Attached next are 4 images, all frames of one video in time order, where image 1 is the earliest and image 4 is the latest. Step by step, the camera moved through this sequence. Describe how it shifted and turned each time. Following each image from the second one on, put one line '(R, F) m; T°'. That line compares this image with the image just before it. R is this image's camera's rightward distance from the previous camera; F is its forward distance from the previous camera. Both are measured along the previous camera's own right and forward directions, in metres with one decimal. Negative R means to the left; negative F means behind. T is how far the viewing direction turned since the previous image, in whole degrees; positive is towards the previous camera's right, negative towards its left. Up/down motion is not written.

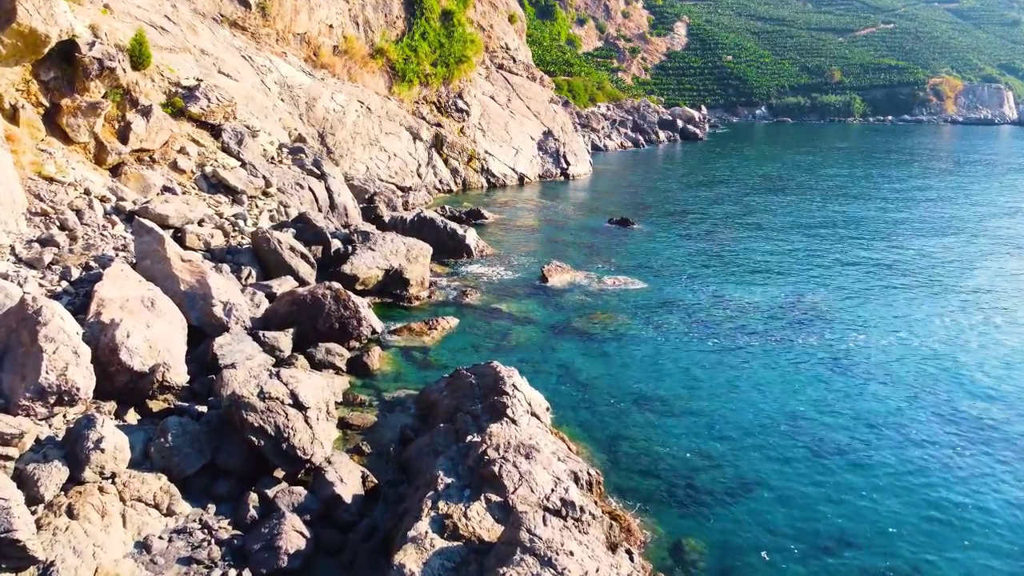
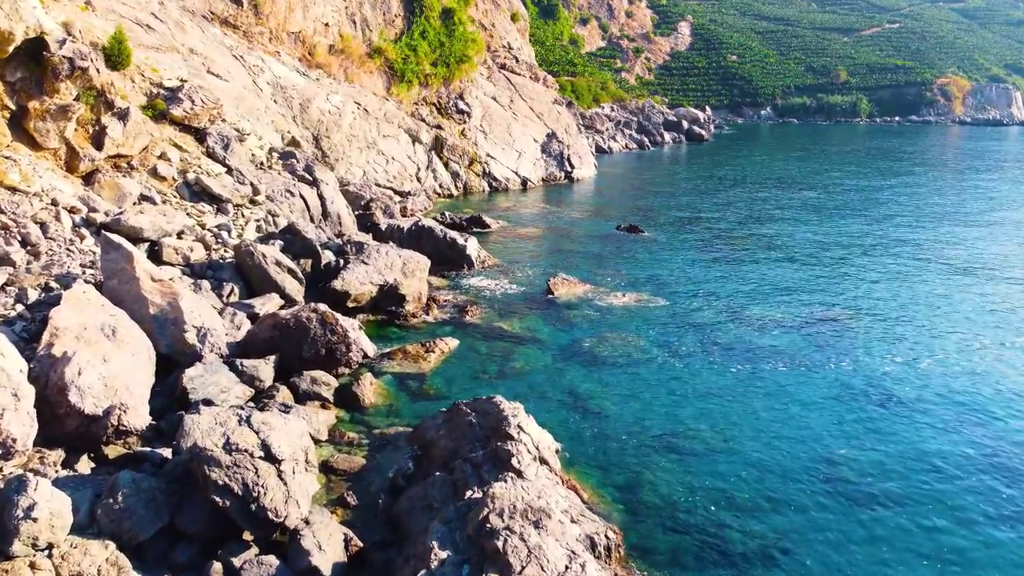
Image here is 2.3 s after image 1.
(-0.1, +1.8) m; 0°
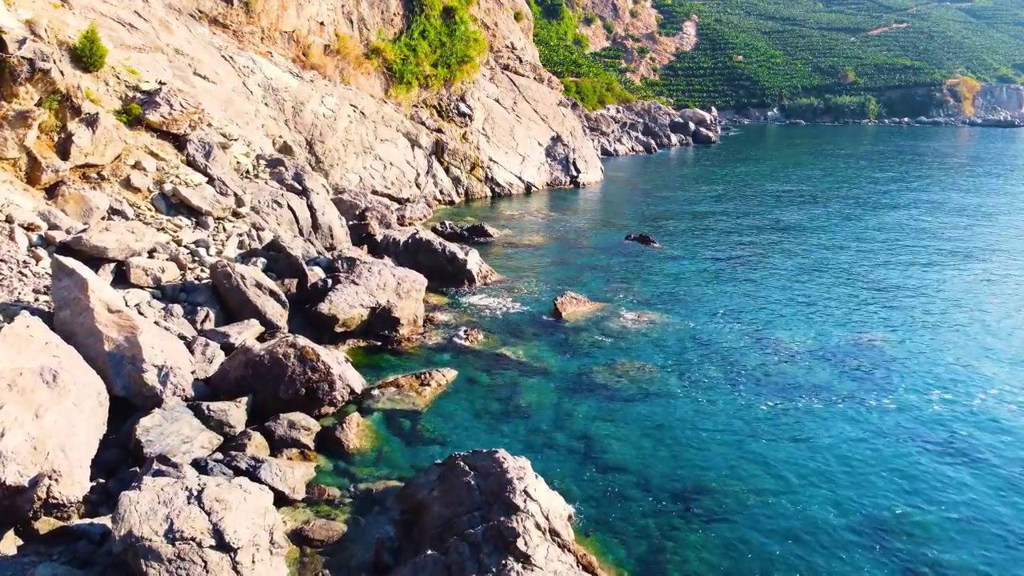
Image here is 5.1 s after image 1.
(0.0, +2.1) m; 0°
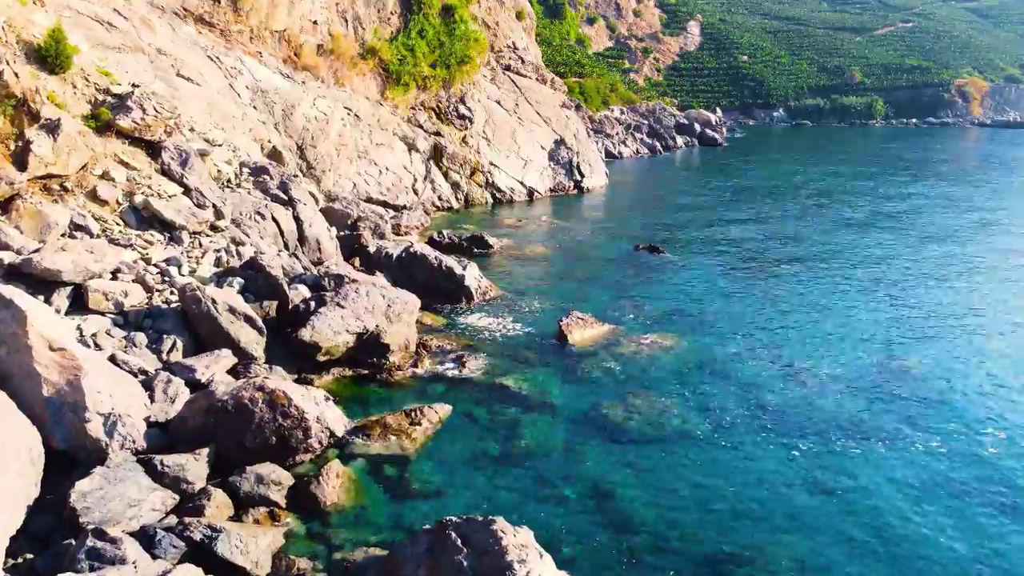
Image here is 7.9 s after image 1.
(0.0, +2.0) m; 0°
